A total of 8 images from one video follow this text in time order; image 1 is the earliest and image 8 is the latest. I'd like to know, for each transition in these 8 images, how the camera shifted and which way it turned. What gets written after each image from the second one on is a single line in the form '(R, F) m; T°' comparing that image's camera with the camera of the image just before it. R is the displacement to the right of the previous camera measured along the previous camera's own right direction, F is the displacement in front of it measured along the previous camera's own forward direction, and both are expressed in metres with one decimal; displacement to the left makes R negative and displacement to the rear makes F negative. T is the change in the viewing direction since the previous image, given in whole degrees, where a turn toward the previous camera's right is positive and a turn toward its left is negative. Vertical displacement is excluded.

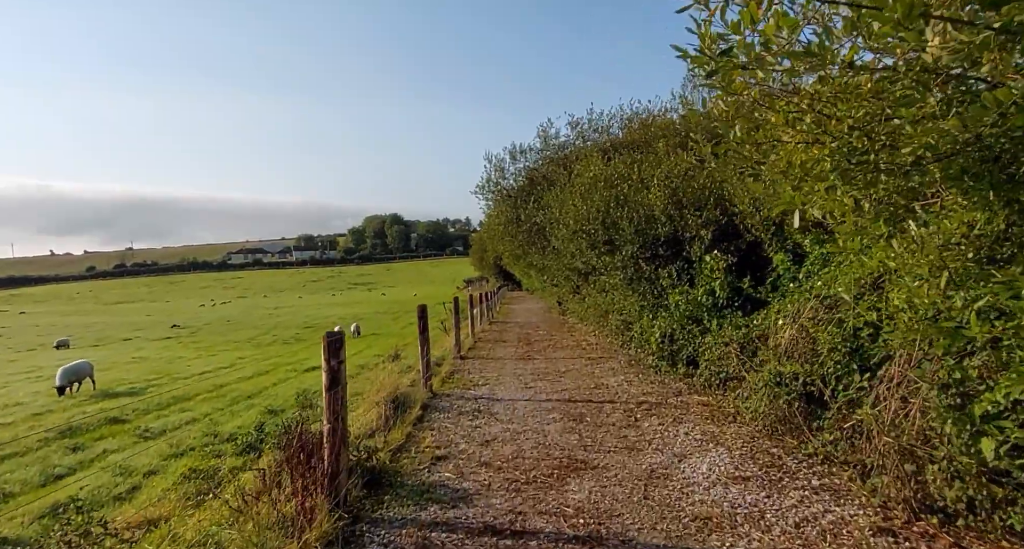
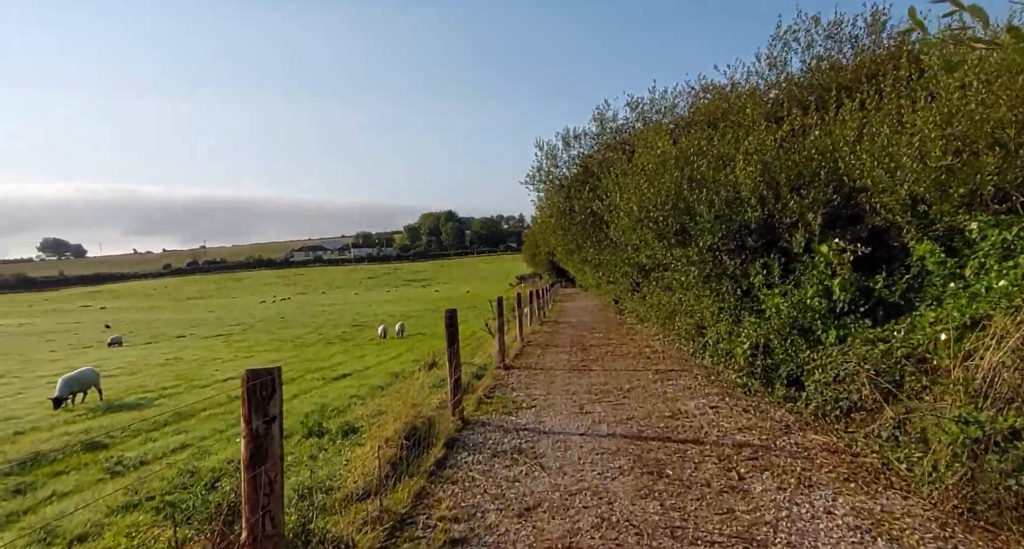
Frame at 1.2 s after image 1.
(0.0, +2.9) m; -5°
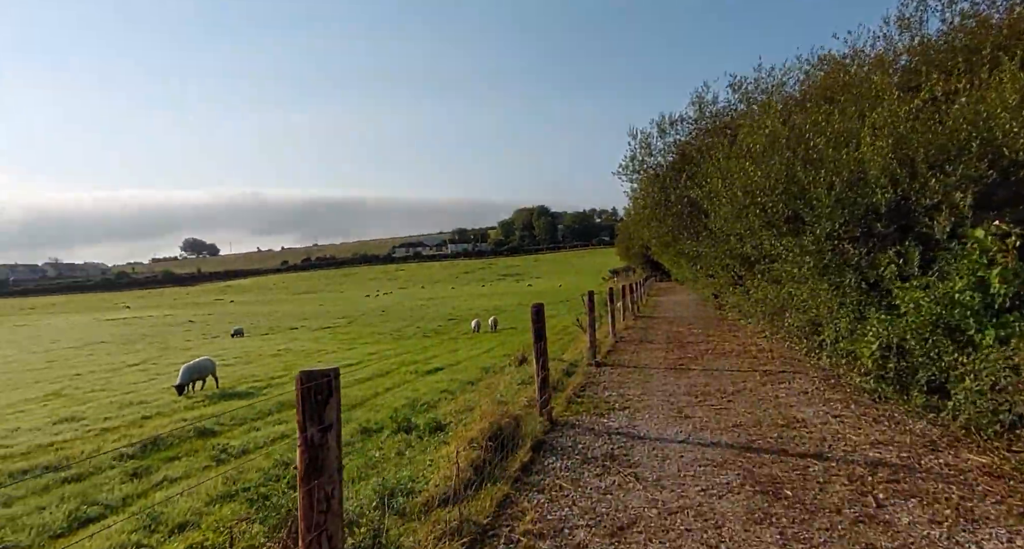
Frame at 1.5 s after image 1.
(0.0, +0.8) m; -8°
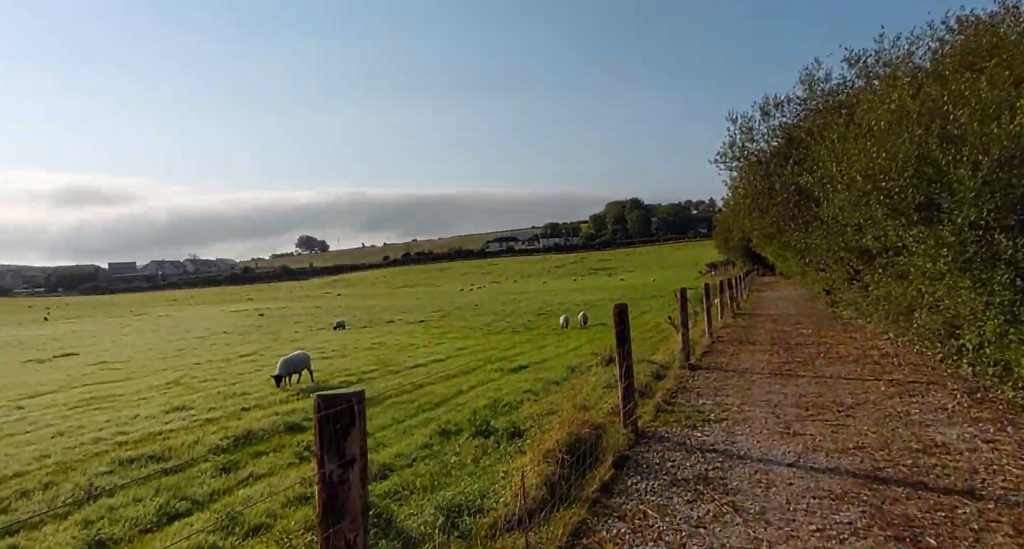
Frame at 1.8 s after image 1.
(+0.2, +0.9) m; -8°
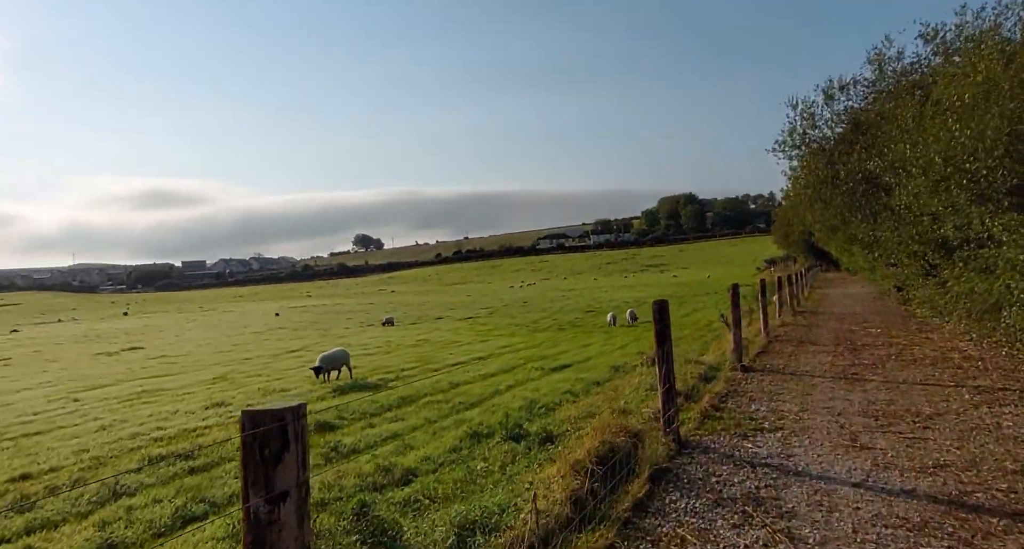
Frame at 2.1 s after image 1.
(+0.3, +0.9) m; -4°
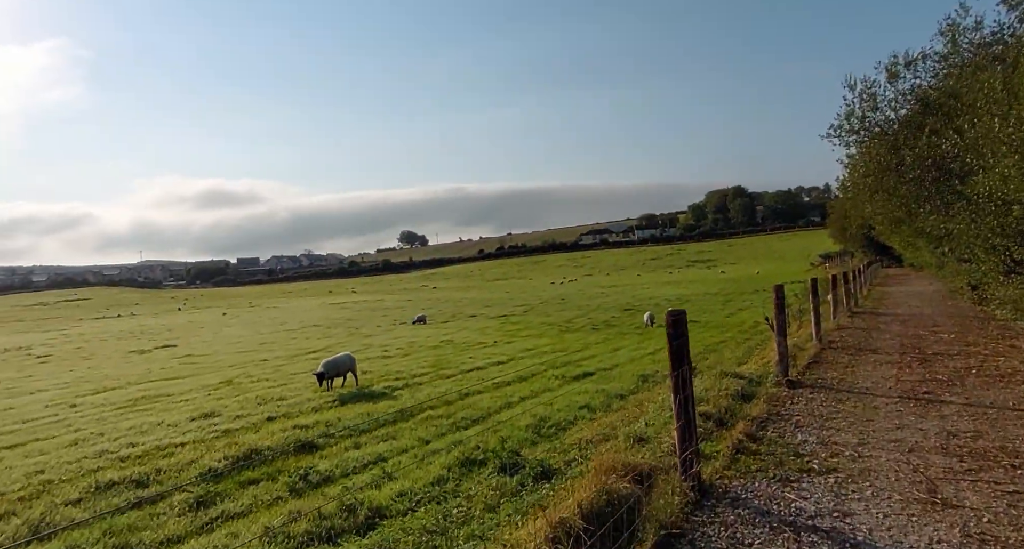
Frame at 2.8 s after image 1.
(+0.8, +1.8) m; -4°
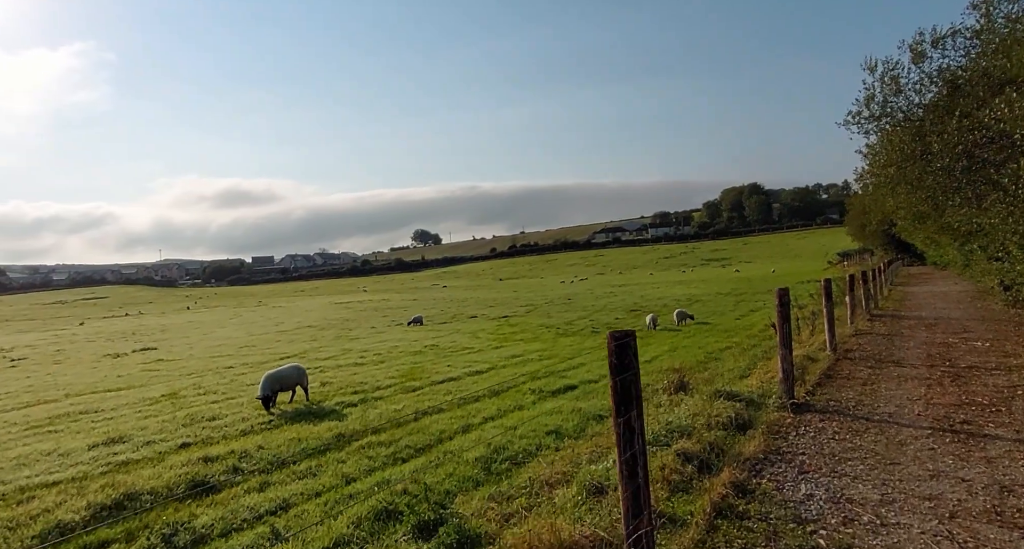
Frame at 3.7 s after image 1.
(+1.1, +2.3) m; -1°
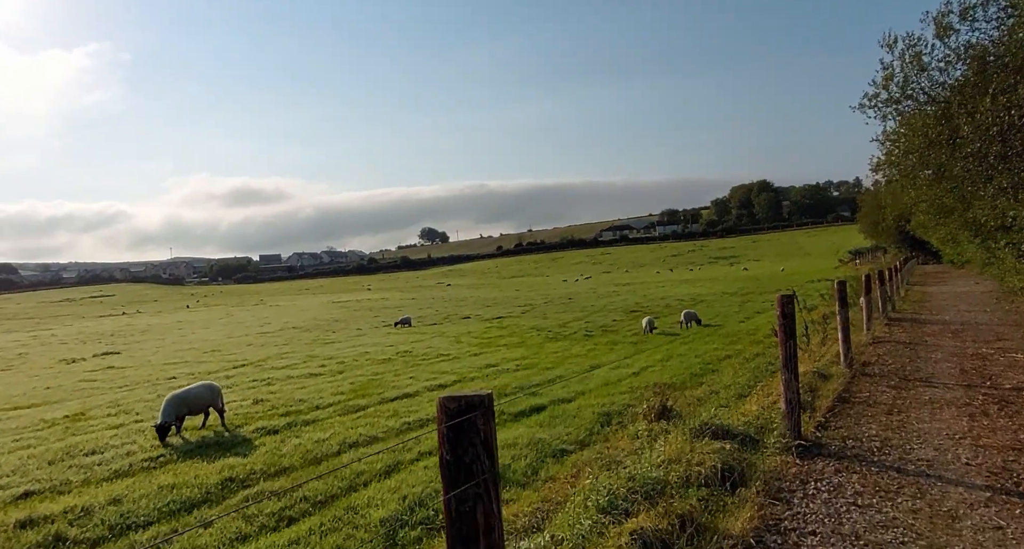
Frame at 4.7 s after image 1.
(+1.2, +2.7) m; -1°
